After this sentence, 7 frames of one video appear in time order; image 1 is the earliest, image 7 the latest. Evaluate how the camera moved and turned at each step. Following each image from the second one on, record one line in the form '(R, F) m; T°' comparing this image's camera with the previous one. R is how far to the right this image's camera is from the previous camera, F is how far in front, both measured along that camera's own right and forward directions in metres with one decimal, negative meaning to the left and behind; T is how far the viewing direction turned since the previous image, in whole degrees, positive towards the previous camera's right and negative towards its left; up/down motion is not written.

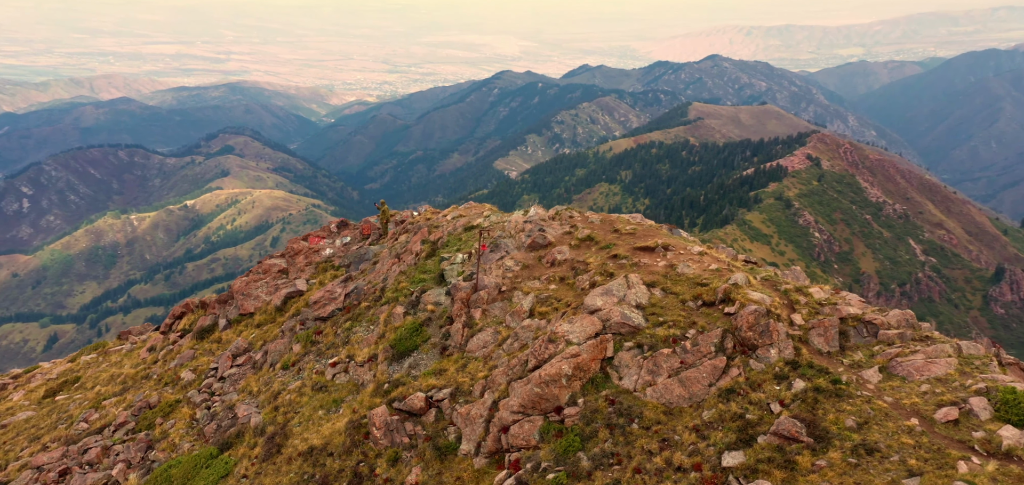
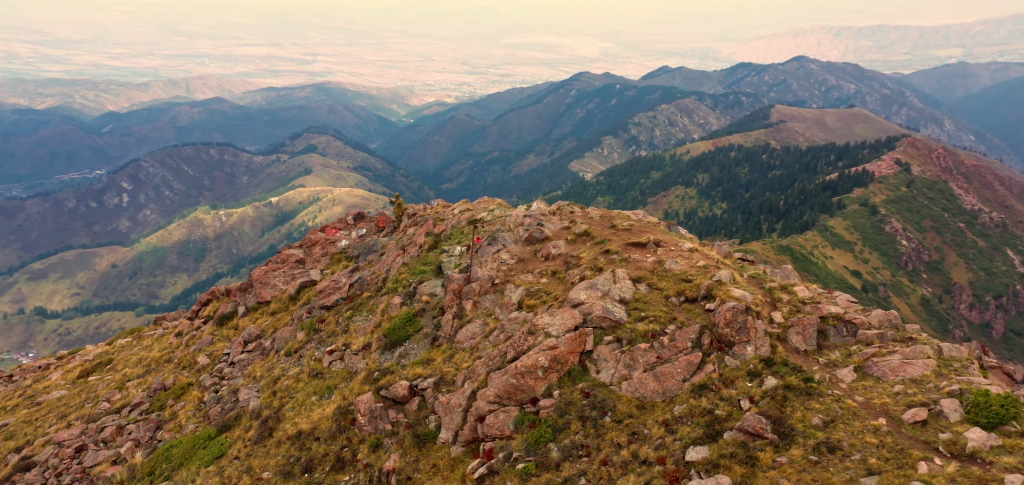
(+2.7, -0.4) m; -2°
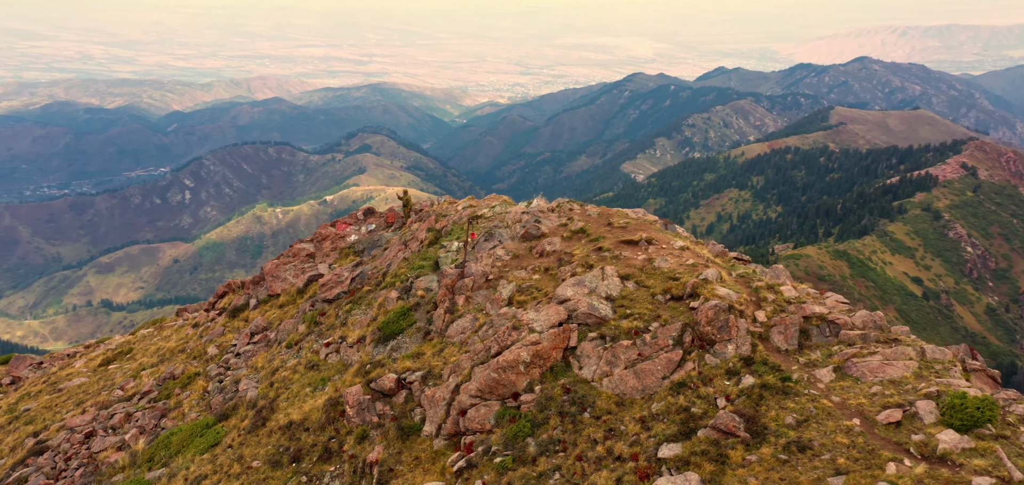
(+1.9, -0.3) m; -2°
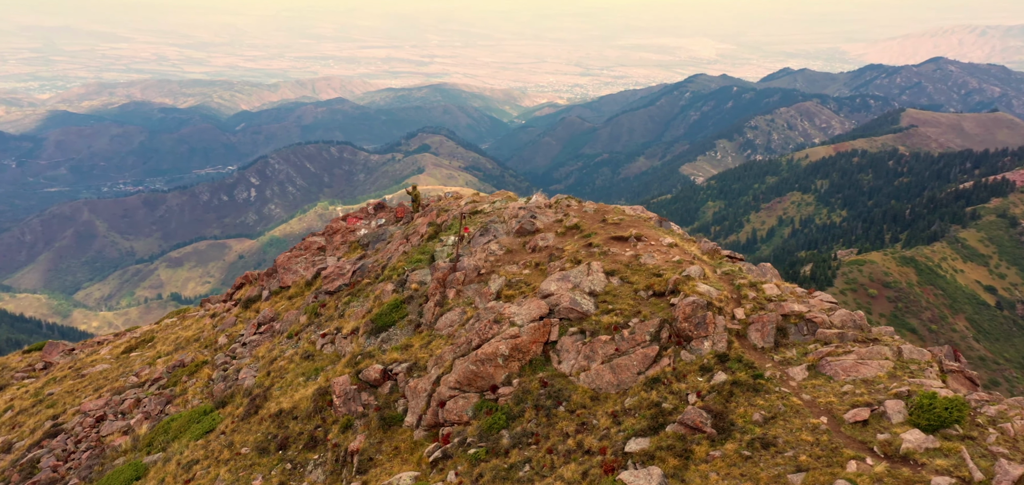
(+2.2, -0.4) m; -2°
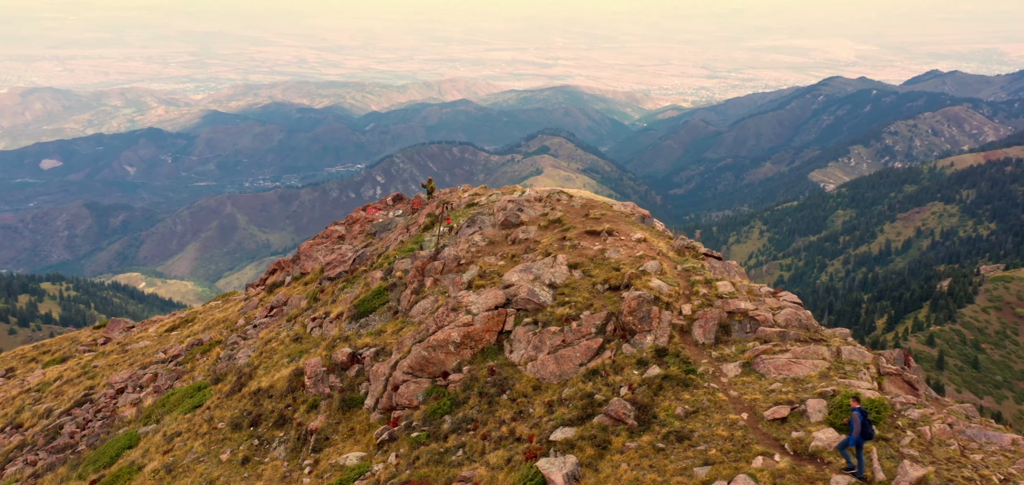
(+5.1, -0.8) m; -4°
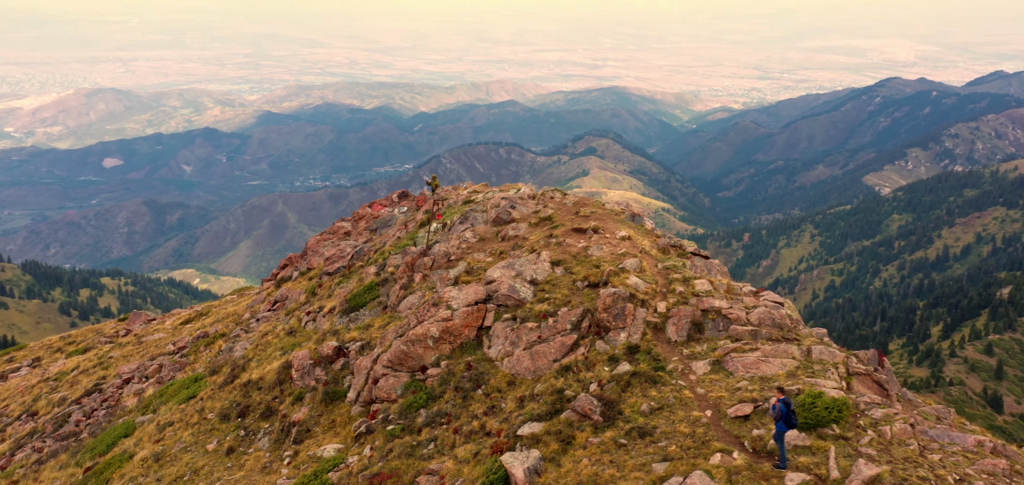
(+2.2, -0.4) m; -1°
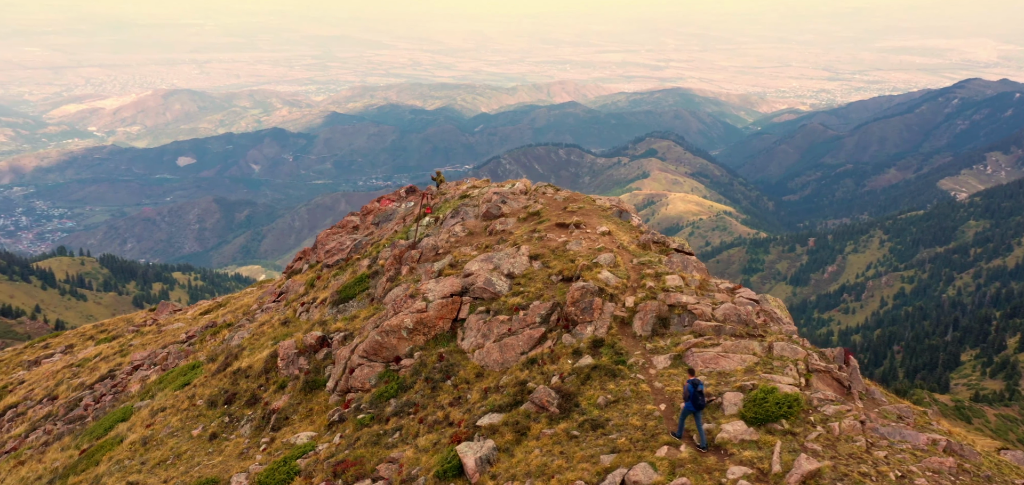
(+2.9, -0.5) m; -2°
